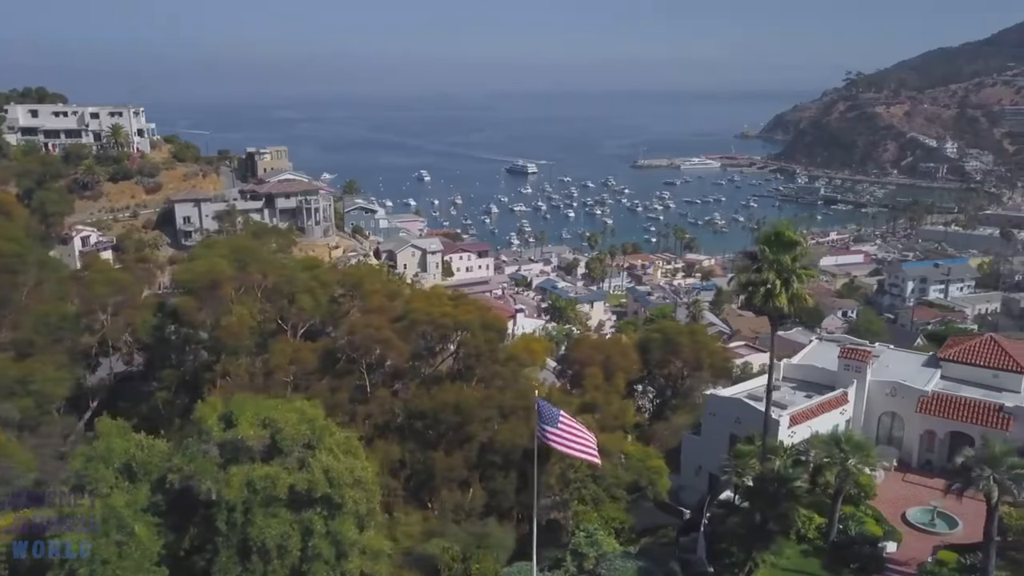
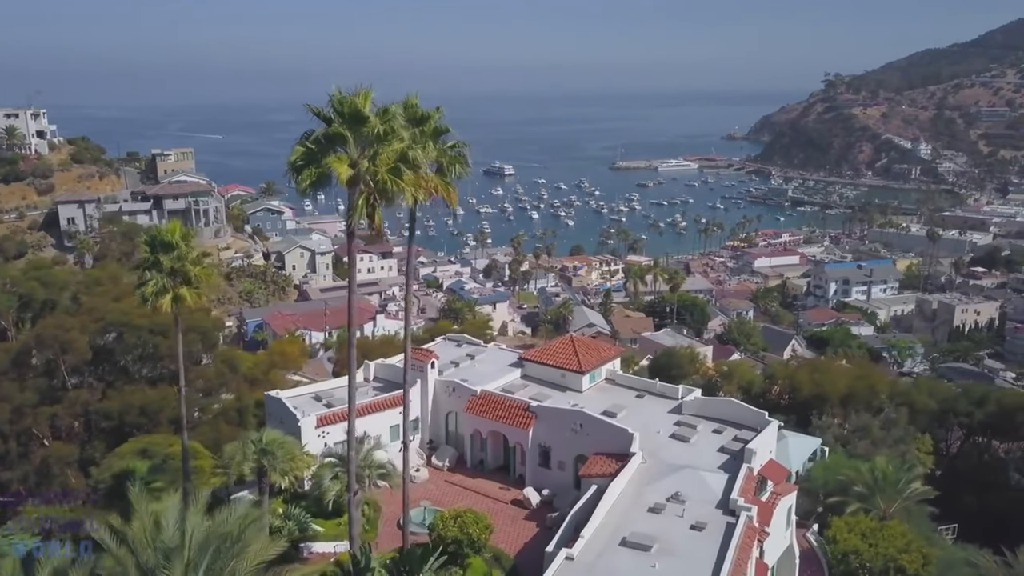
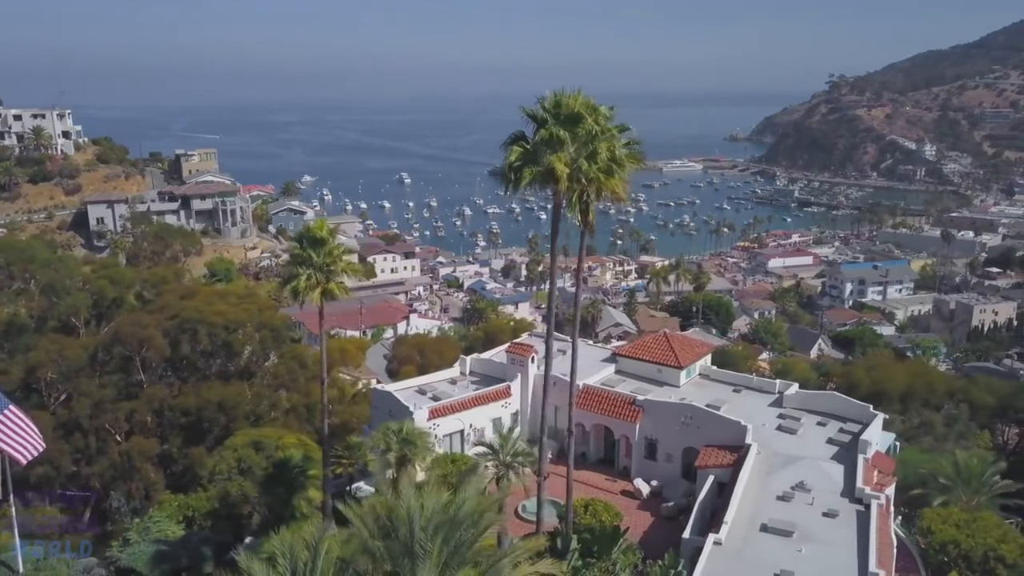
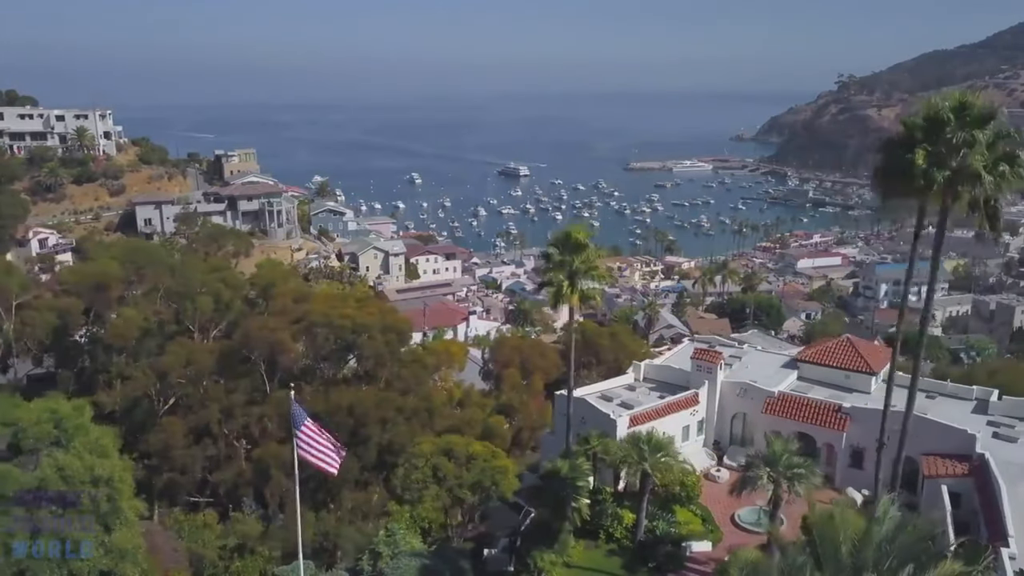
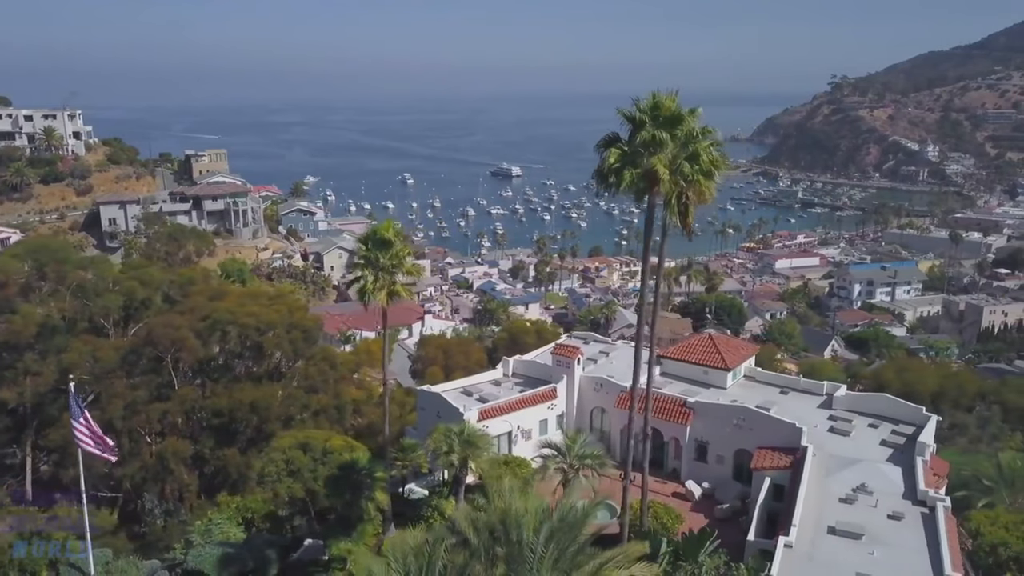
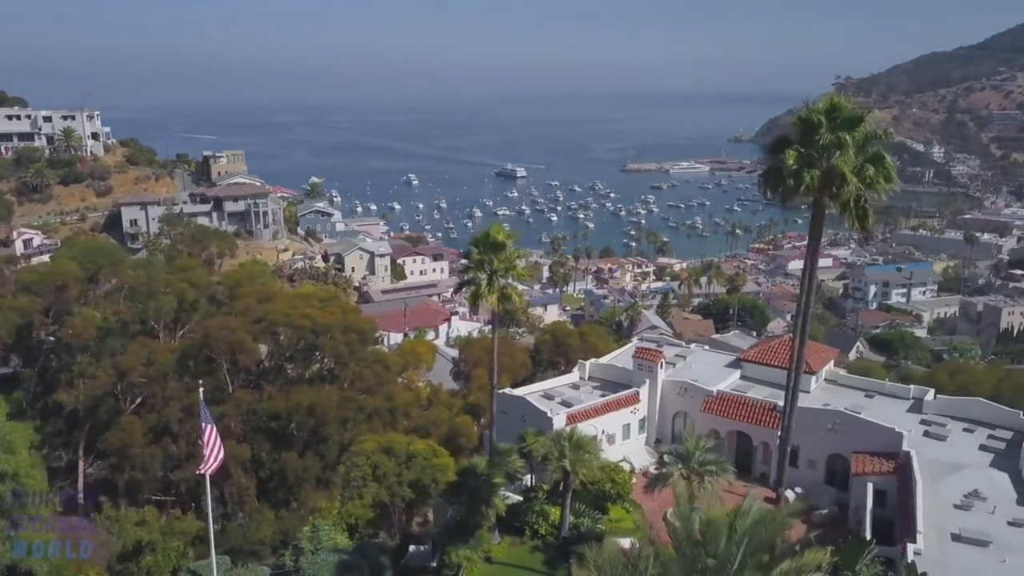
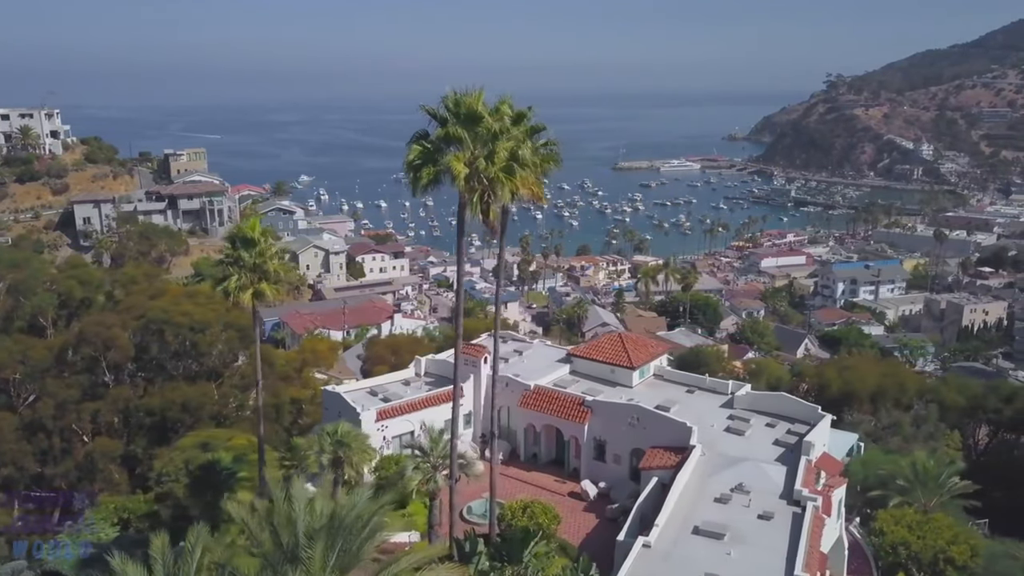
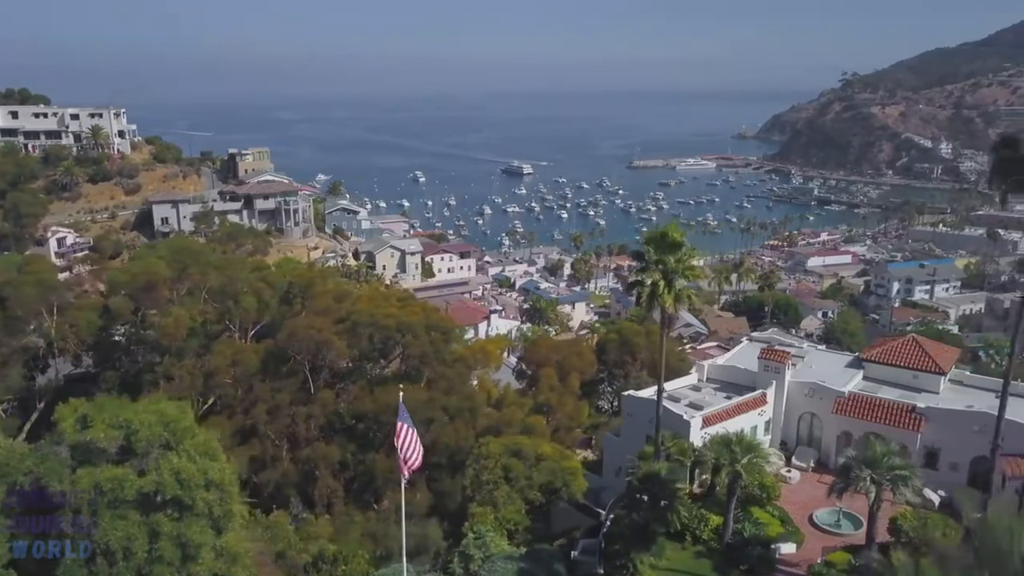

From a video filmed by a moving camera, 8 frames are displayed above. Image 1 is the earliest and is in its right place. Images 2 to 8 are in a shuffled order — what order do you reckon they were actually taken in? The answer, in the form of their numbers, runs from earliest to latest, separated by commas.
8, 4, 6, 5, 3, 7, 2
